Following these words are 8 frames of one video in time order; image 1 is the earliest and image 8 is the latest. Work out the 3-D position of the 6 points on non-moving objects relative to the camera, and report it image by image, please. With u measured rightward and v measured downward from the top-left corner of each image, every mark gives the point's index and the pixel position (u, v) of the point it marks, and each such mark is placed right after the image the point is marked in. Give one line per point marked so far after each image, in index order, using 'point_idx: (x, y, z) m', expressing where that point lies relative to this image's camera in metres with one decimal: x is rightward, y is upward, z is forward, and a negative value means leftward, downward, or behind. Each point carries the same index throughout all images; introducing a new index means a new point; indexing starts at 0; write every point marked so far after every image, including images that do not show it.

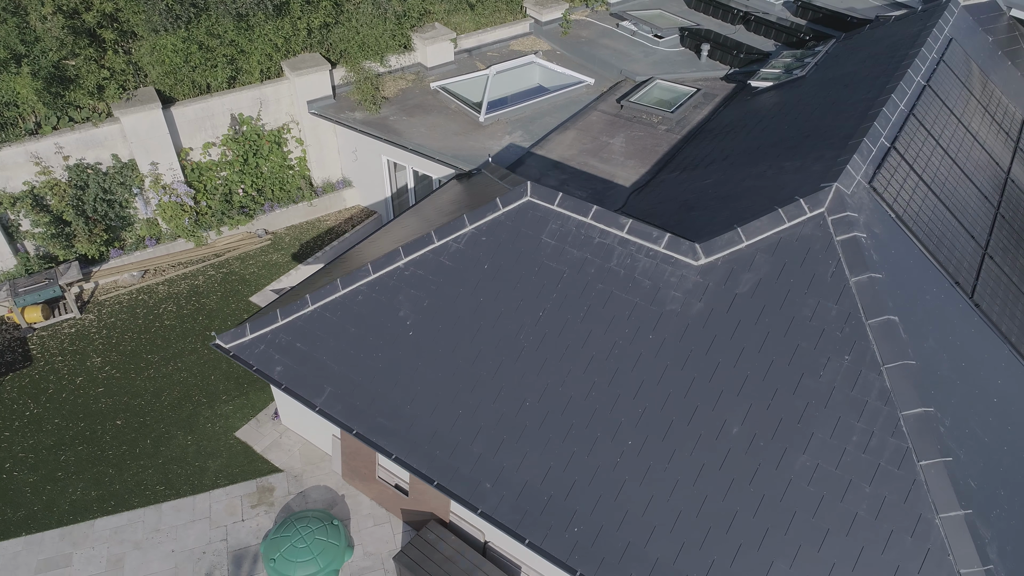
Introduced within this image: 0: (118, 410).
0: (-7.6, -2.4, +14.0) m
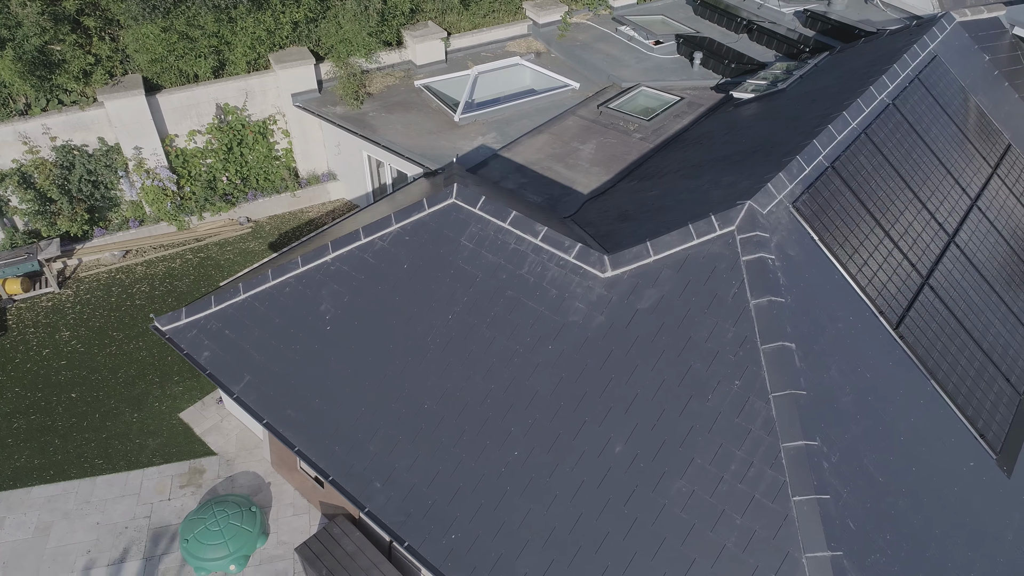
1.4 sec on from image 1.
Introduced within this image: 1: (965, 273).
0: (-8.8, -1.9, +14.6) m
1: (+7.0, +0.2, +11.2) m
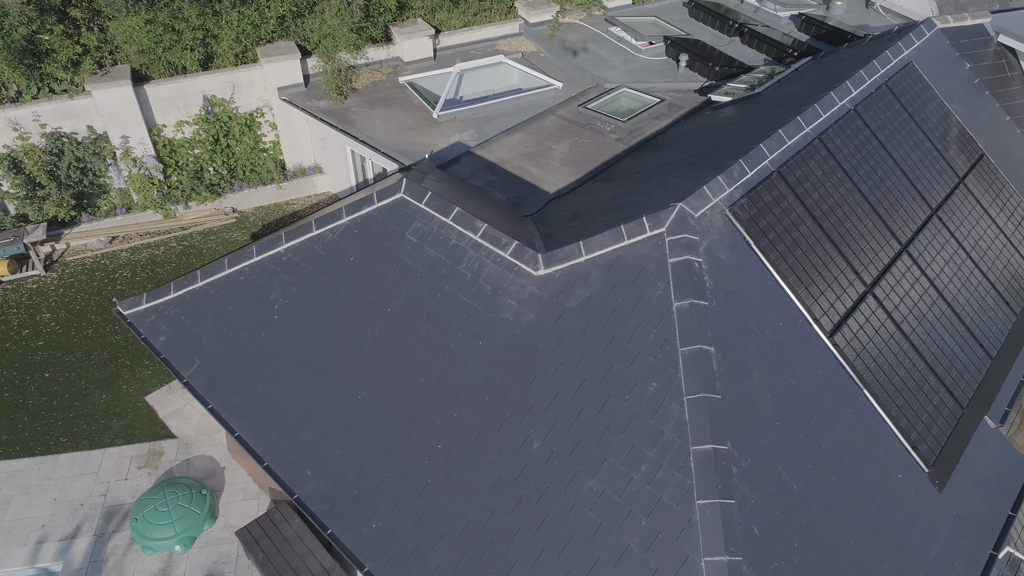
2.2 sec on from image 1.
0: (-9.6, -1.6, +15.0) m
1: (+6.2, +0.1, +11.0) m
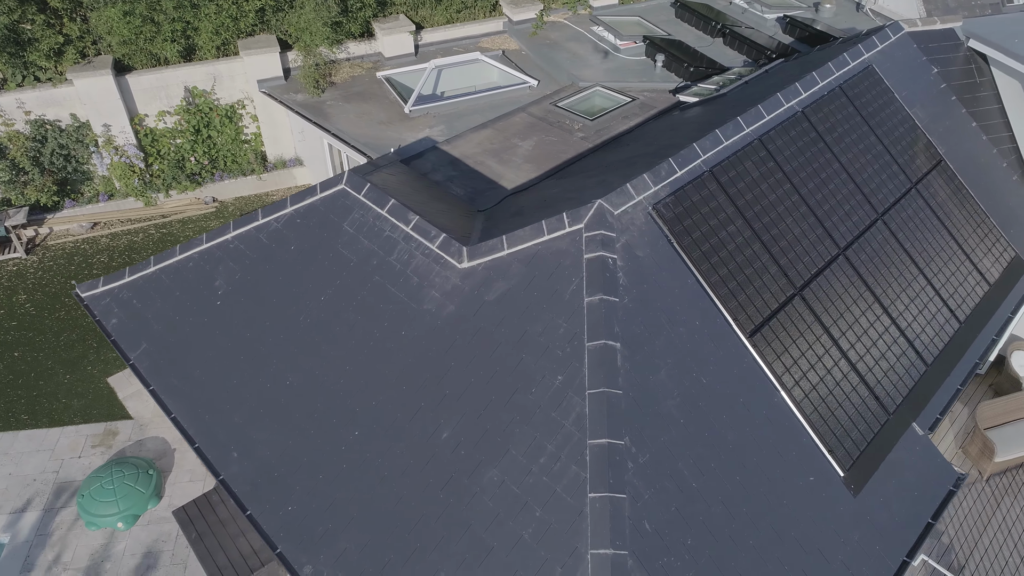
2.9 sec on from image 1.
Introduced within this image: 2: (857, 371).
0: (-10.5, -1.2, +15.4) m
1: (+5.1, 0.0, +11.0) m
2: (+5.0, -1.2, +10.4) m
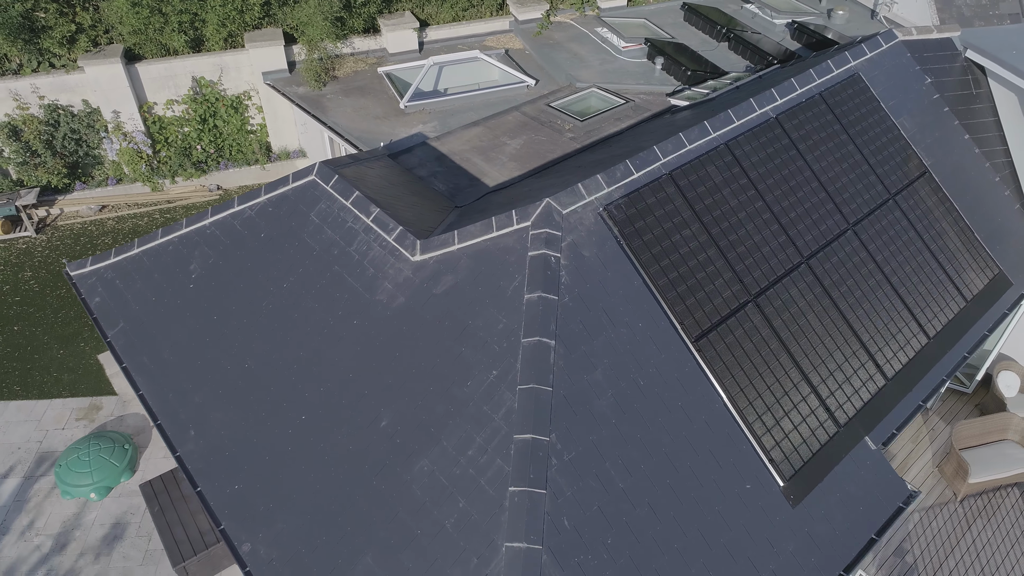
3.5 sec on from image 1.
0: (-11.0, -0.7, +16.1) m
1: (+4.5, -0.1, +10.9) m
2: (+4.2, -1.3, +10.3) m
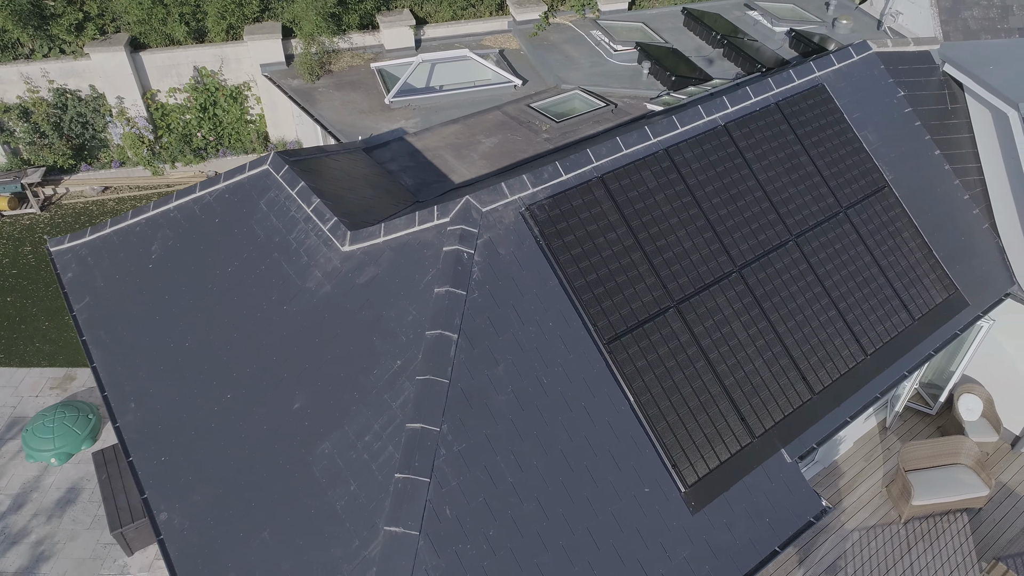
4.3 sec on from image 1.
0: (-11.7, 0.0, +17.0) m
1: (+3.4, -0.3, +10.8) m
2: (+3.0, -1.4, +10.3) m
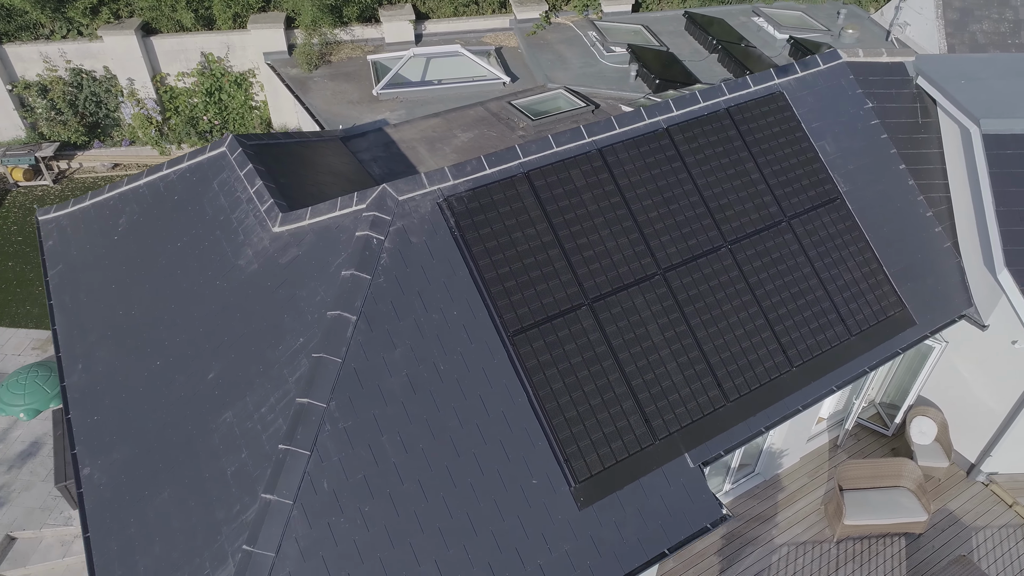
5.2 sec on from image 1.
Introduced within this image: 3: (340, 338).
0: (-12.4, +0.8, +18.1) m
1: (+2.2, -0.3, +10.8) m
2: (+1.7, -1.4, +10.3) m
3: (-2.2, -0.6, +9.3) m
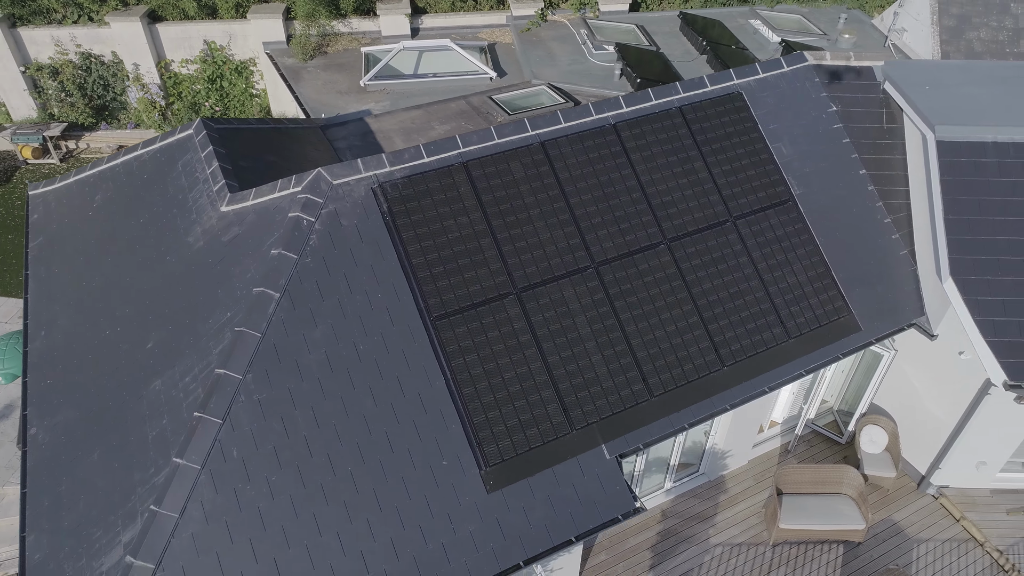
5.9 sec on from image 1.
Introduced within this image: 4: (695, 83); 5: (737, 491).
0: (-13.0, +1.6, +18.9) m
1: (+1.2, -0.2, +11.0) m
2: (+0.6, -1.3, +10.5) m
3: (-3.3, -0.3, +9.6) m
4: (+3.3, +3.7, +12.8) m
5: (+4.2, -3.8, +13.4) m
